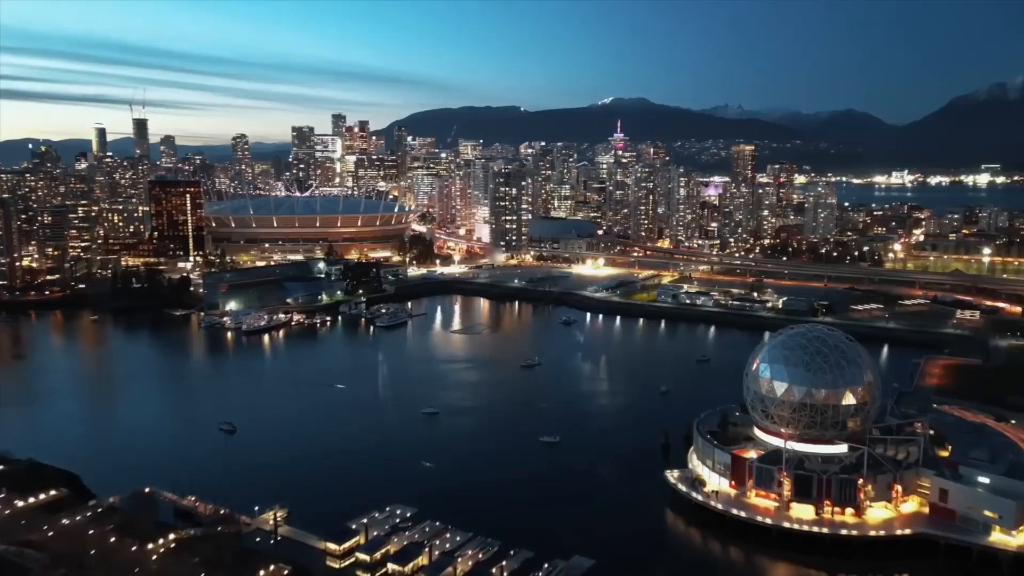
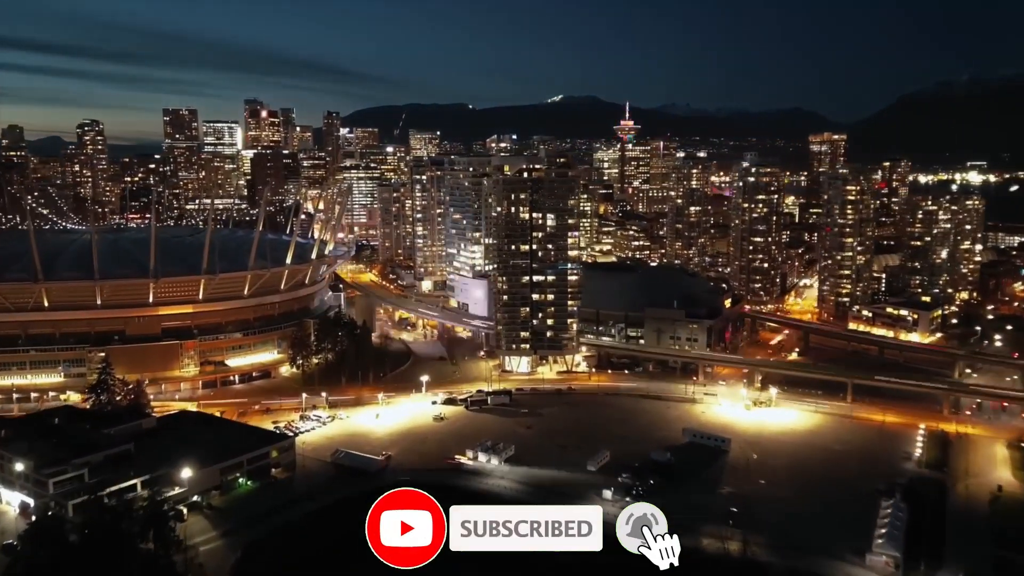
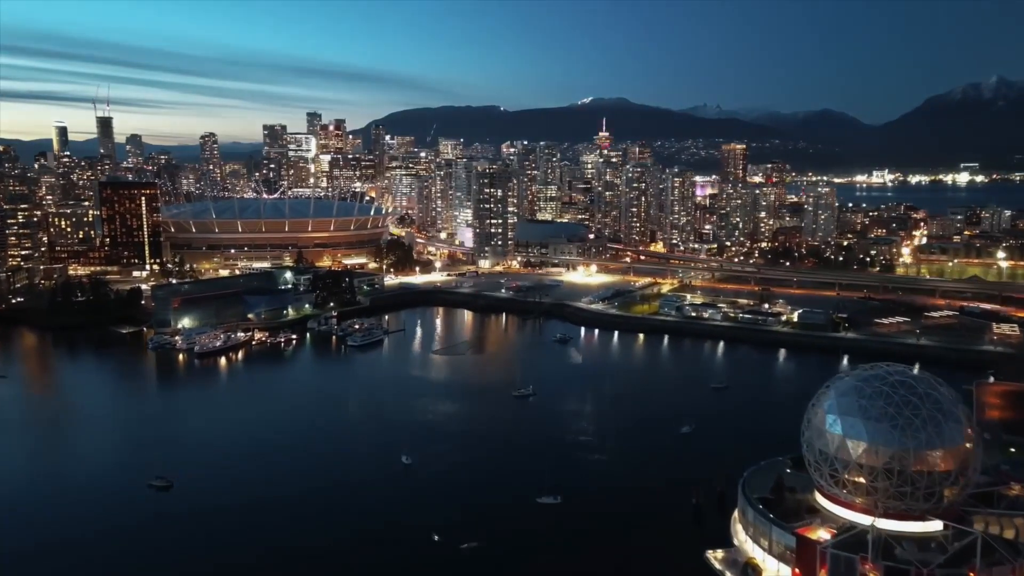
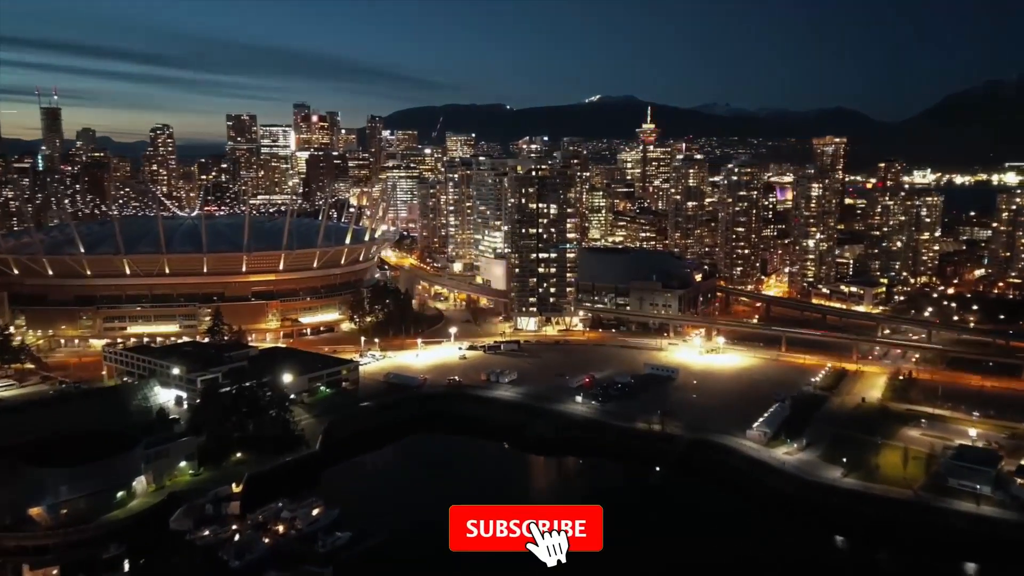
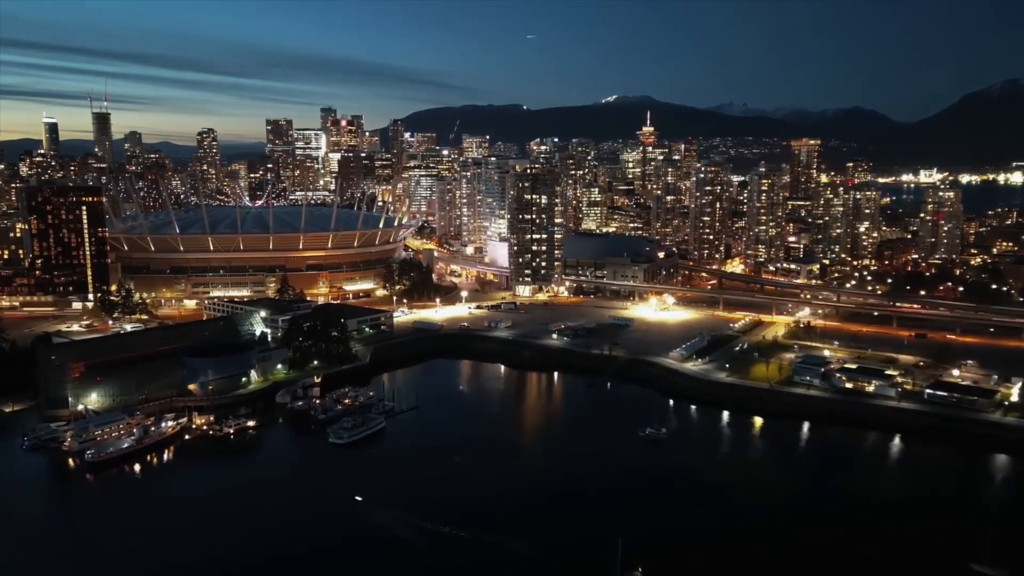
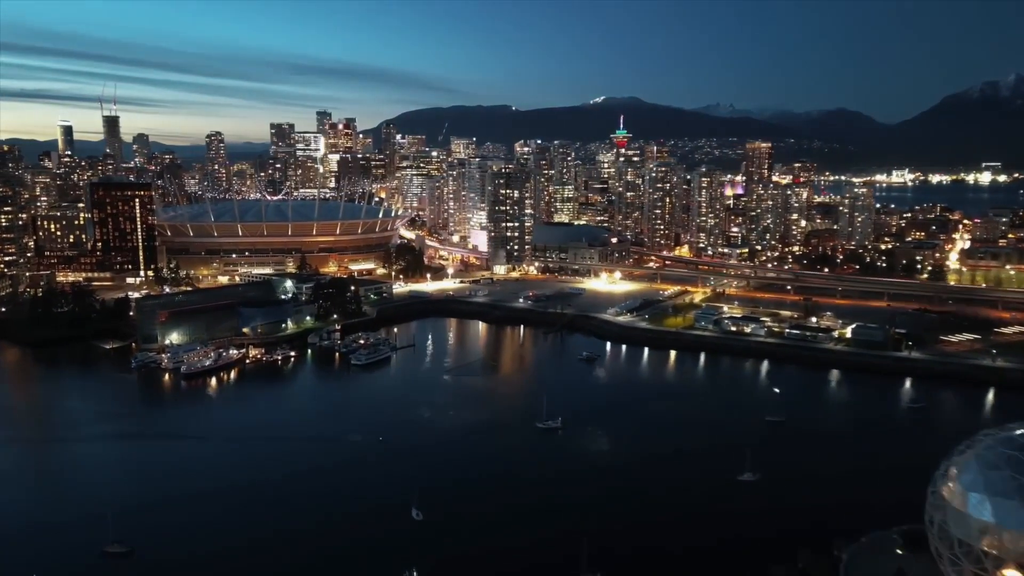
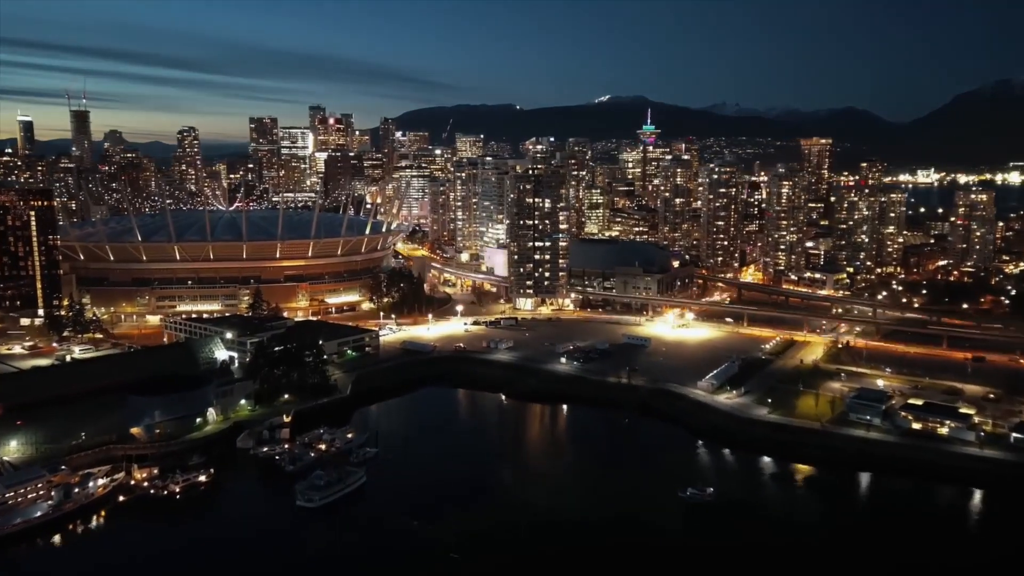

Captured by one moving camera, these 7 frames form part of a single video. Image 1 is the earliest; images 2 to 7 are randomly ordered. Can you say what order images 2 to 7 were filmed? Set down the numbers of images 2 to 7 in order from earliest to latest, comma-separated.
3, 6, 5, 7, 4, 2
